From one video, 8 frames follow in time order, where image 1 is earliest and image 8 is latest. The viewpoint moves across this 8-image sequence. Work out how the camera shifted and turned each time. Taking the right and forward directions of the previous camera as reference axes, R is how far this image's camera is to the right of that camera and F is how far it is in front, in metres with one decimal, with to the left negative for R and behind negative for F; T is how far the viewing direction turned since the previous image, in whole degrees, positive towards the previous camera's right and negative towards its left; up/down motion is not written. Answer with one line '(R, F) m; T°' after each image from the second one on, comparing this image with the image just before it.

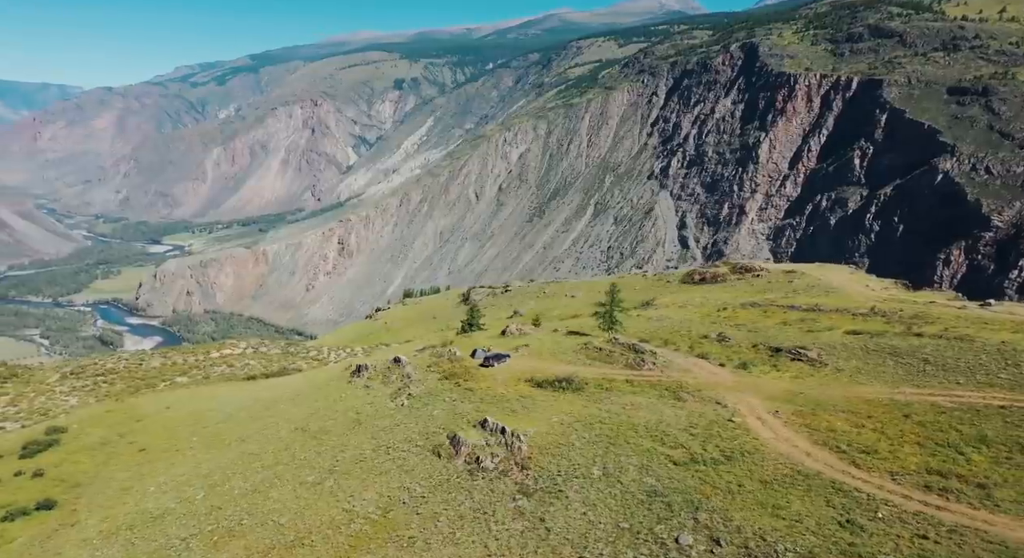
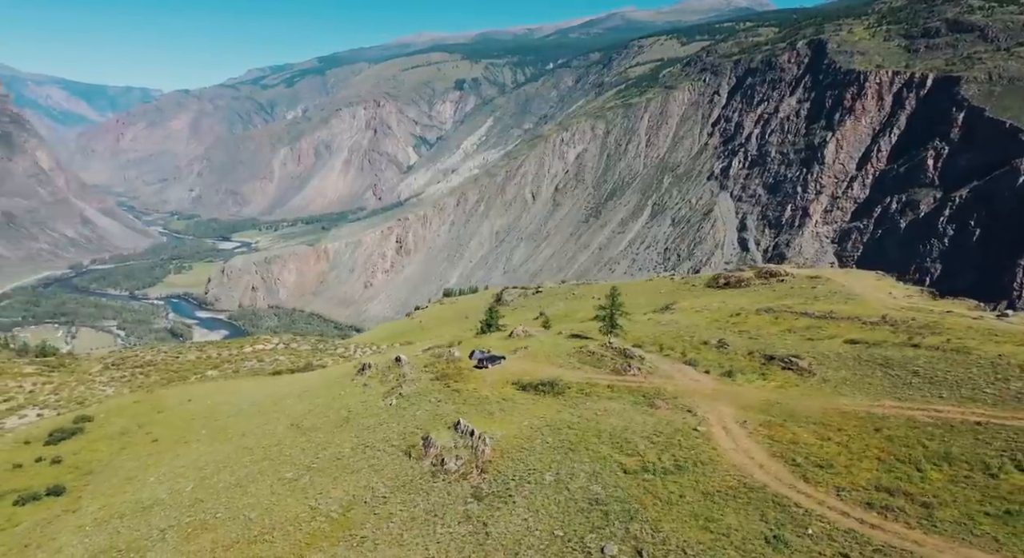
(+3.6, +0.3) m; -3°
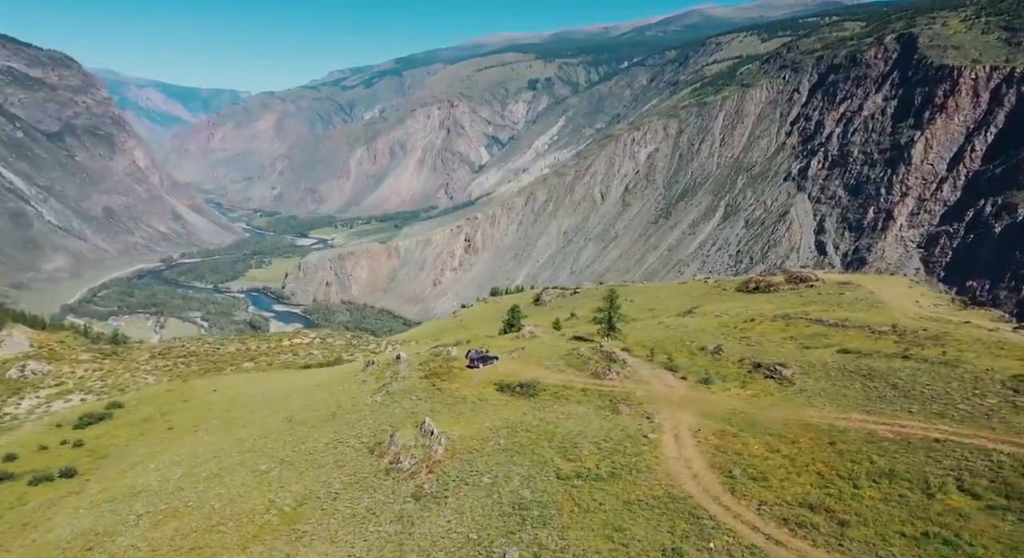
(+4.4, +0.4) m; -4°
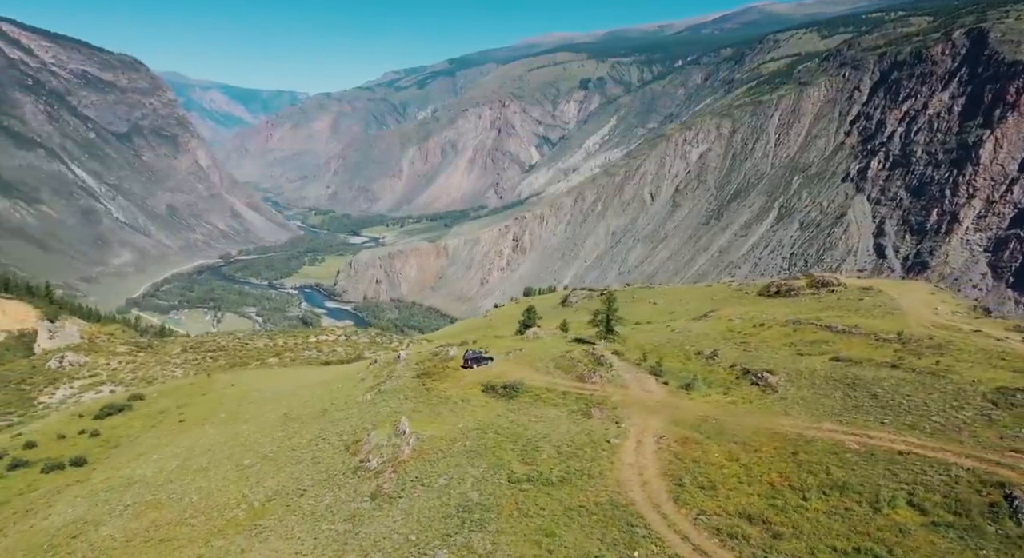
(+3.1, +0.1) m; -3°
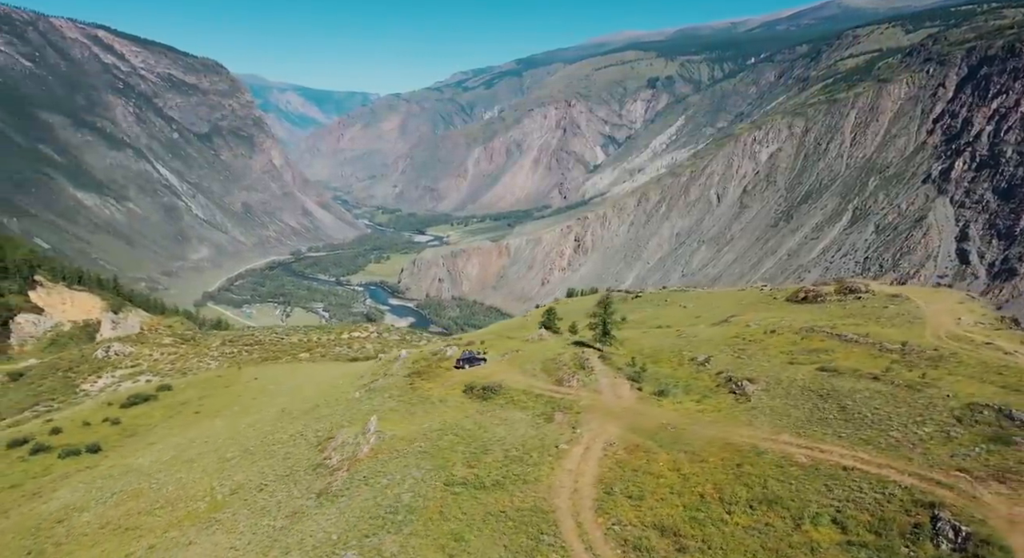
(+4.1, +0.1) m; -3°
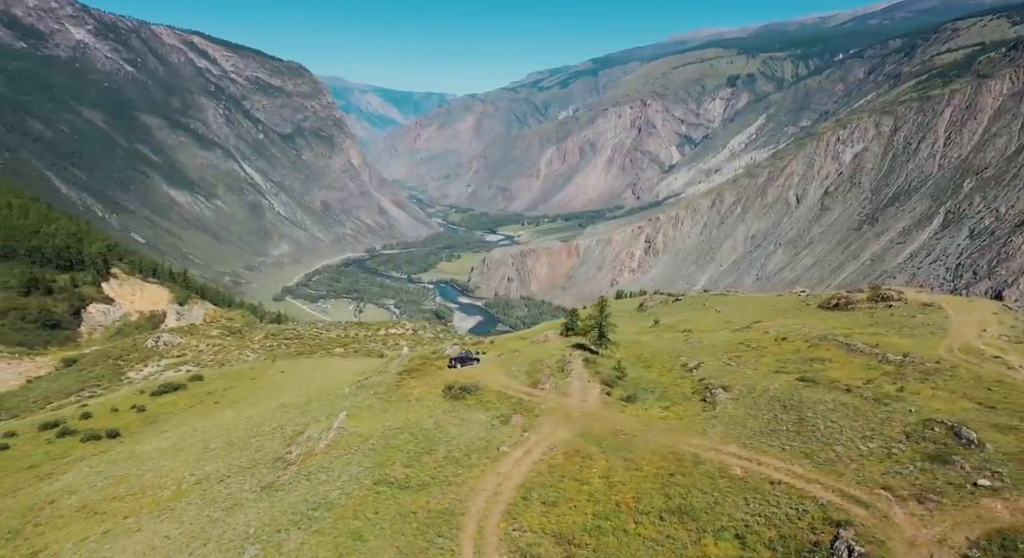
(+4.7, 0.0) m; -4°
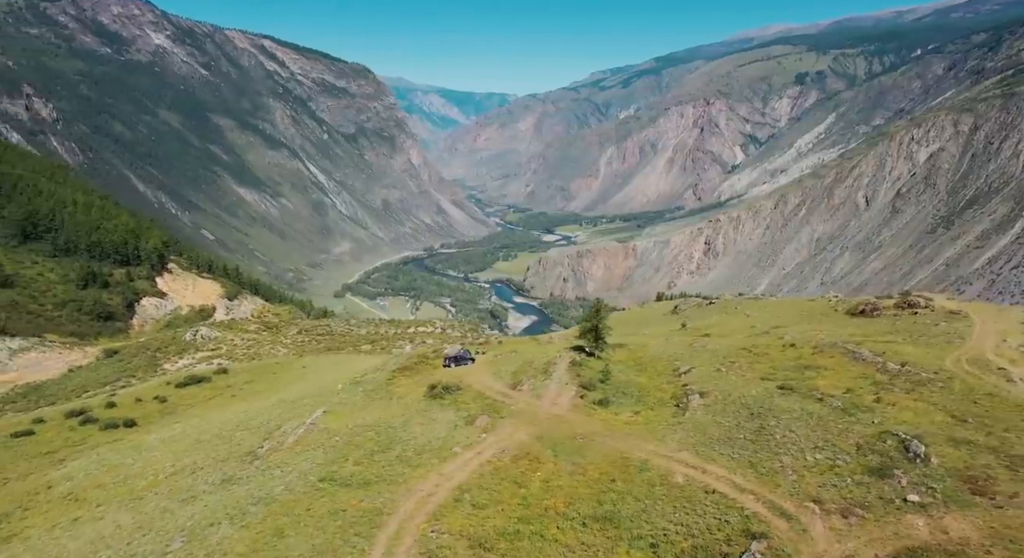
(+3.9, -0.1) m; -3°
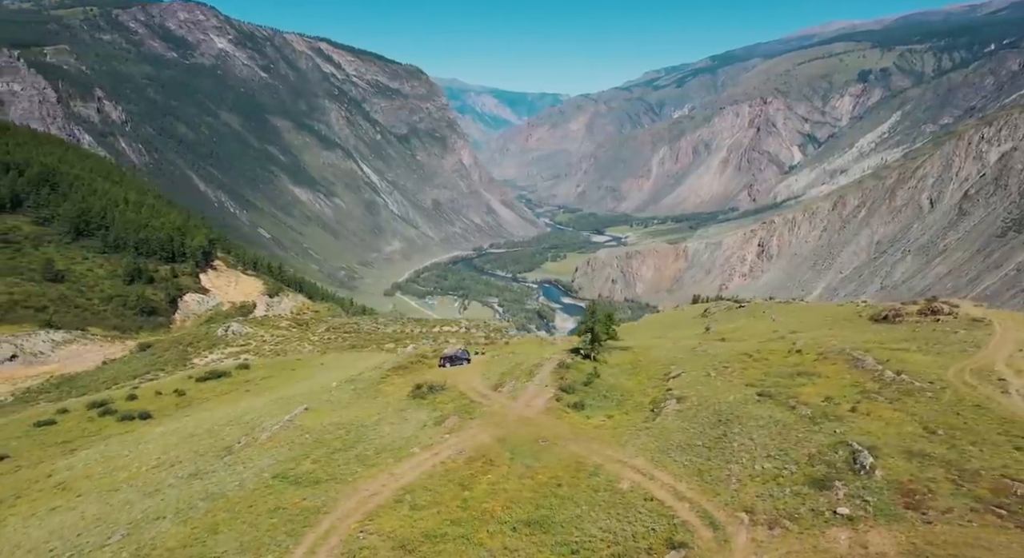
(+3.5, -0.1) m; -3°
